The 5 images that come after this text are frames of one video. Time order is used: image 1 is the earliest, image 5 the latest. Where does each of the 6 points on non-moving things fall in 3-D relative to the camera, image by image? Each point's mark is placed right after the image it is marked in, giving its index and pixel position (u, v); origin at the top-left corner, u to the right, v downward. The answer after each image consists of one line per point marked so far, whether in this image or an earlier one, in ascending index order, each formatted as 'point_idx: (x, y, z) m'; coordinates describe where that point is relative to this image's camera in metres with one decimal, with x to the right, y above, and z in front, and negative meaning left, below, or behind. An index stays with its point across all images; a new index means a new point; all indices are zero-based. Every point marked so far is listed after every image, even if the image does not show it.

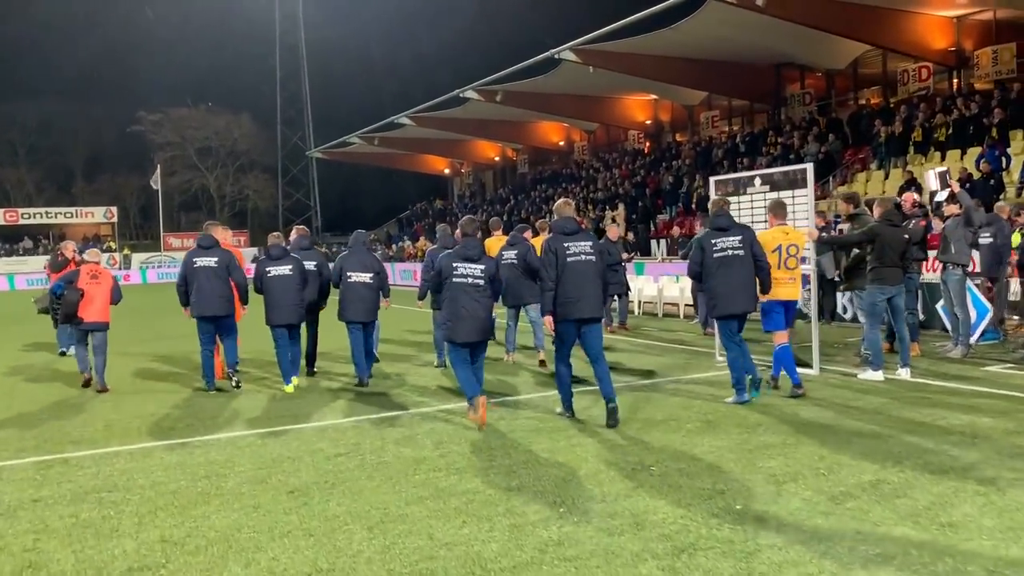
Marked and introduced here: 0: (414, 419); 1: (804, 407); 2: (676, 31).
0: (-0.6, -0.8, +5.4) m
1: (+1.8, -0.7, +5.4) m
2: (+3.7, +5.7, +19.4) m
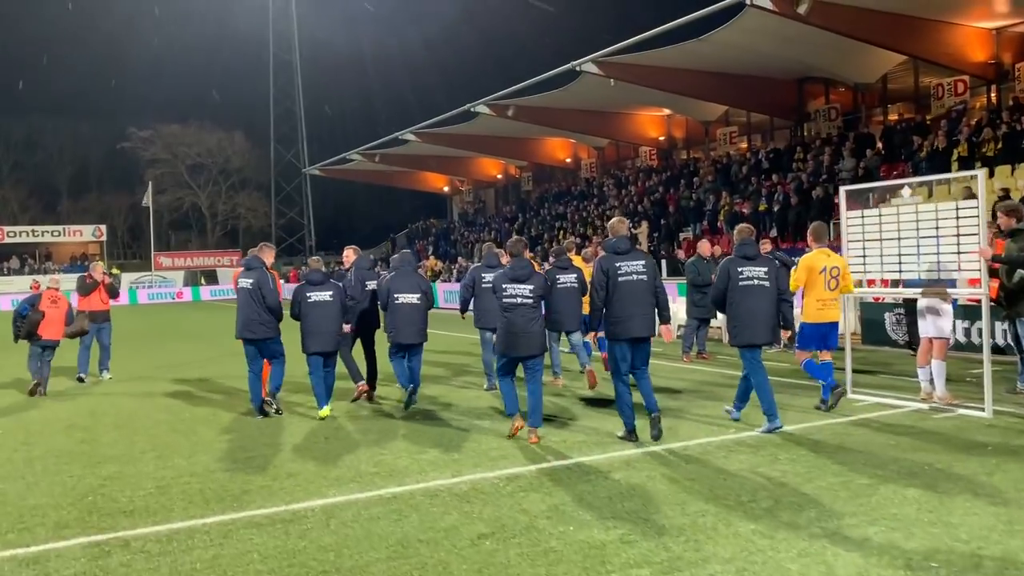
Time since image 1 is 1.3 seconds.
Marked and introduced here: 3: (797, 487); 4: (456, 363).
0: (+0.1, -0.9, +4.4) m
1: (+2.5, -0.9, +4.5) m
2: (+4.1, +5.2, +18.7) m
3: (+1.3, -0.9, +4.1) m
4: (-1.0, -1.3, +15.1) m
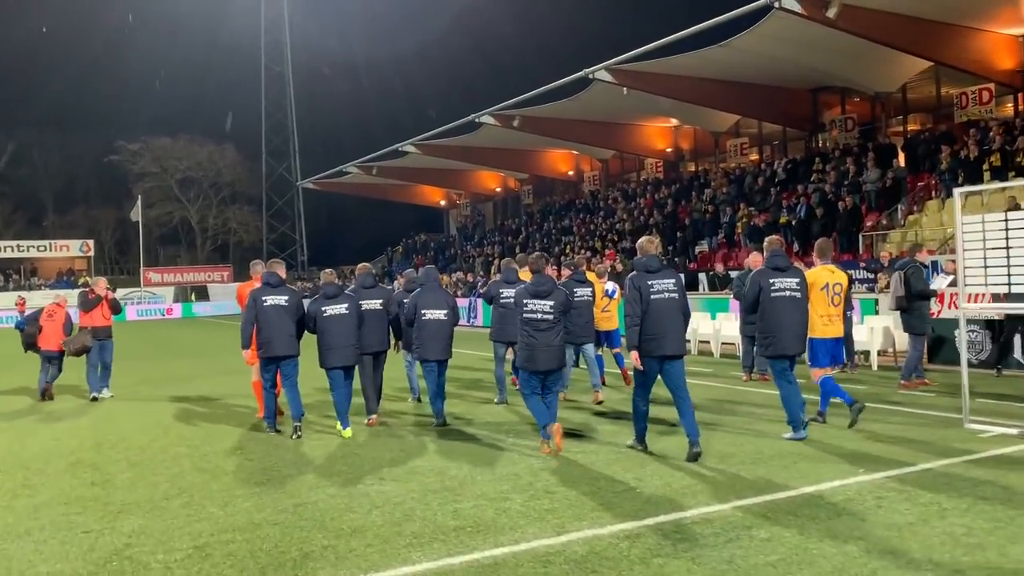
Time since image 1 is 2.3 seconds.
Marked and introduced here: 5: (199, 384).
0: (+0.6, -1.0, +3.6) m
1: (+3.0, -0.9, +3.7) m
2: (+4.4, +4.9, +18.1) m
3: (+1.8, -1.0, +3.3) m
4: (-0.7, -1.5, +14.3) m
5: (-4.8, -1.4, +13.5) m
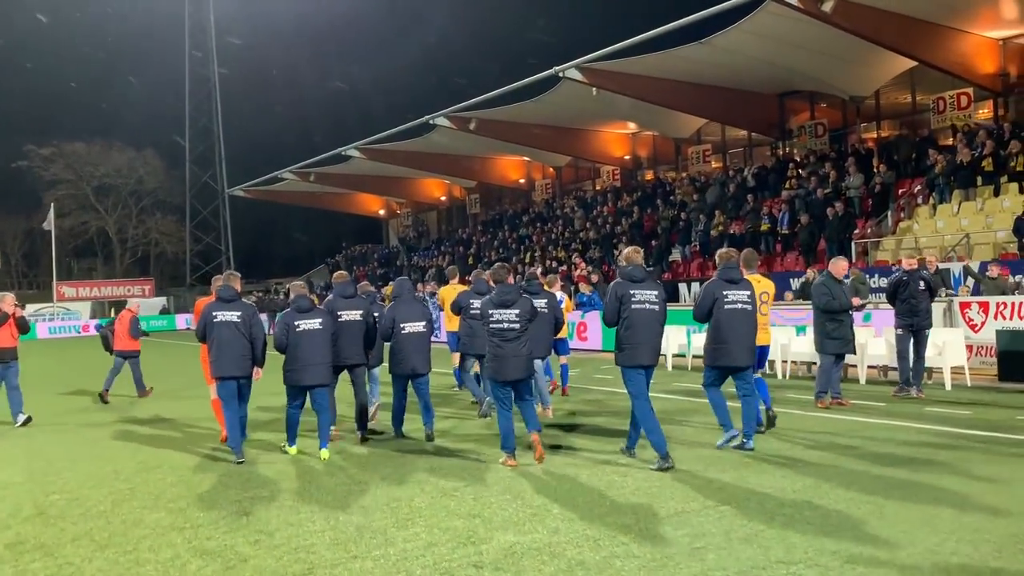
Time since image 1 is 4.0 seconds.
0: (+1.3, -1.0, +2.3) m
1: (+3.7, -0.9, +2.7) m
2: (+3.7, +4.7, +17.1) m
3: (+2.5, -1.0, +2.1) m
4: (-0.9, -1.7, +12.8) m
5: (-5.0, -1.6, +11.7) m
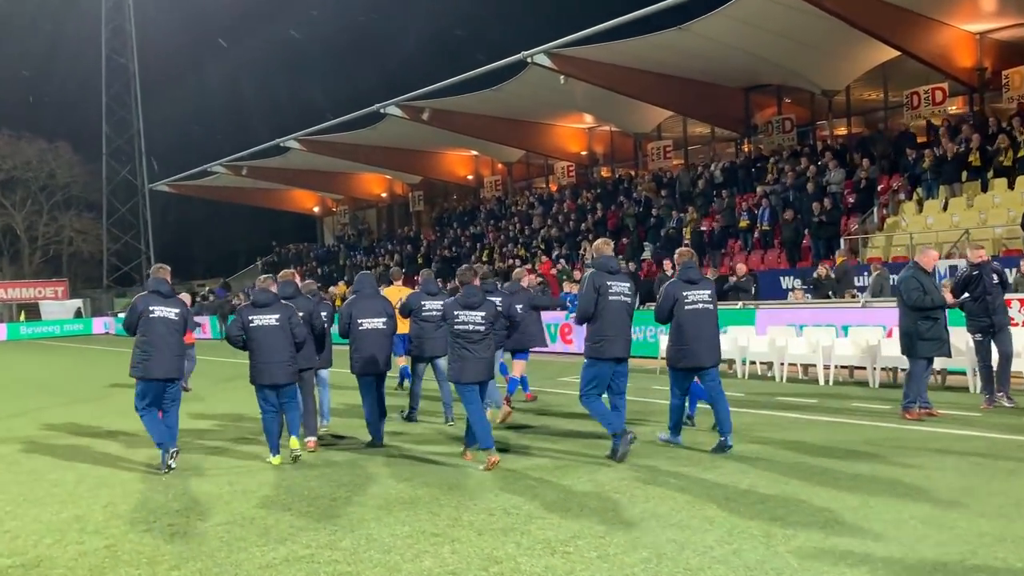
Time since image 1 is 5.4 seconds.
0: (+2.0, -1.0, +1.3) m
1: (+4.4, -0.9, +1.9) m
2: (+3.2, +4.7, +16.3) m
3: (+3.3, -0.9, +1.2) m
4: (-1.1, -1.7, +11.6) m
5: (-5.1, -1.6, +10.1) m
